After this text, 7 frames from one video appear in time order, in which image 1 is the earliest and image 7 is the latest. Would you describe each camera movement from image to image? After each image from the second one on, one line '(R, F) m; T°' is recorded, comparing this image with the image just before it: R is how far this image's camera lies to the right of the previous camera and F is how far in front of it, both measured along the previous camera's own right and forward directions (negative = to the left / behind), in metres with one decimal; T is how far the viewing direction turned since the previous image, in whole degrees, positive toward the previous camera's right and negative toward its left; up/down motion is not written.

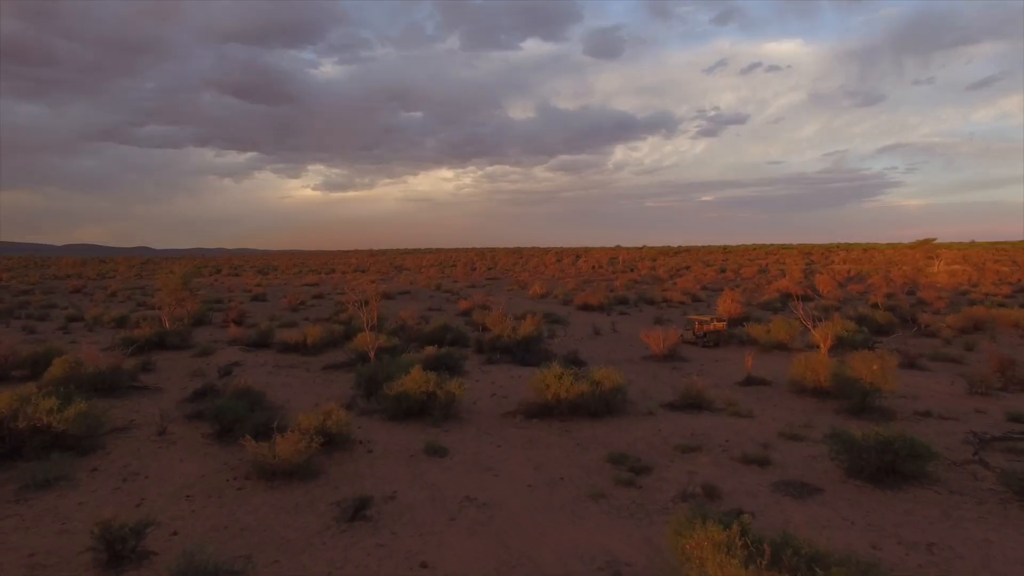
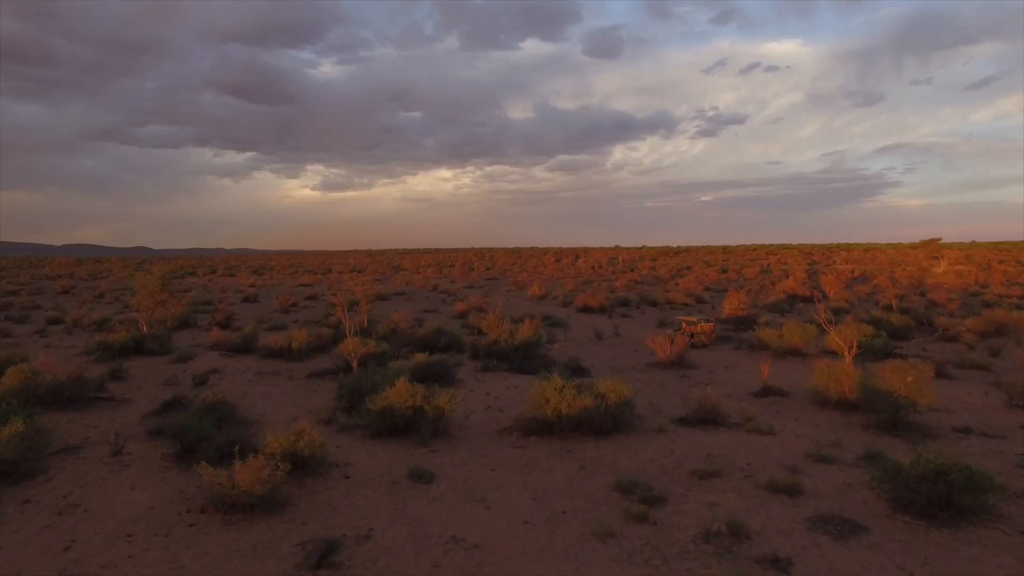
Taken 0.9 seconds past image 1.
(0.0, +0.9) m; 0°
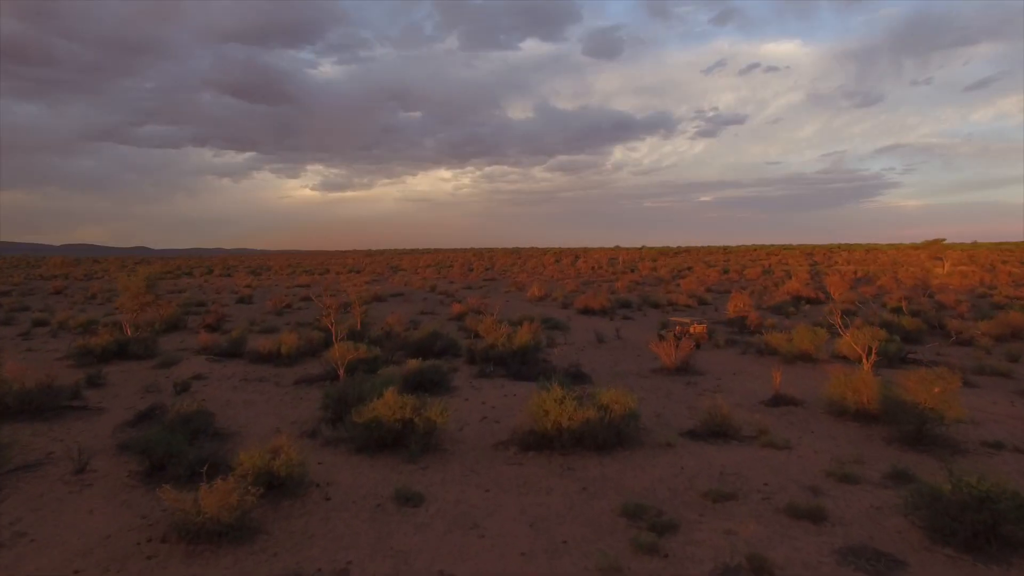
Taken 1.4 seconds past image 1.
(0.0, +0.6) m; 0°
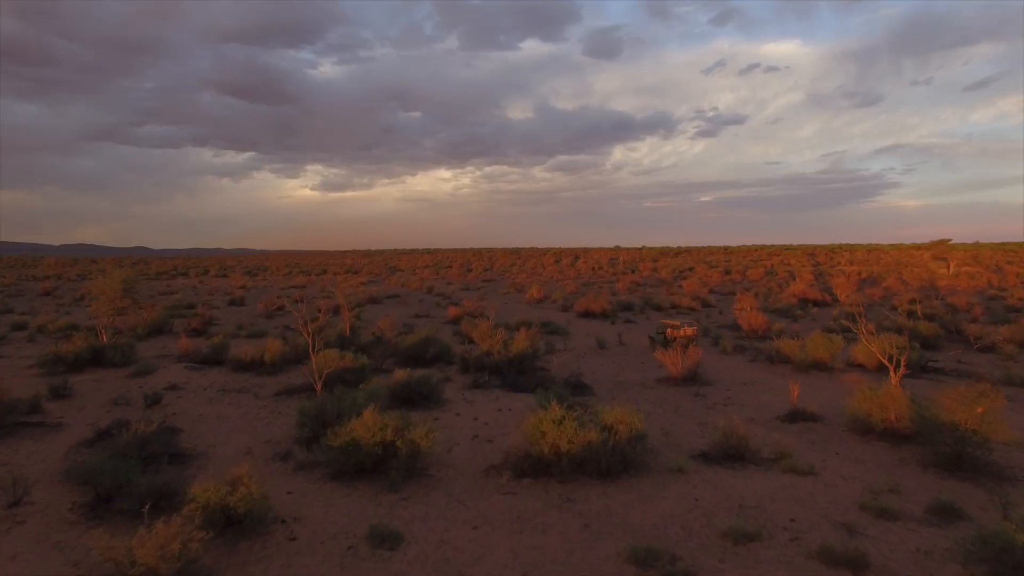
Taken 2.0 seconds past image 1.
(+0.1, +0.8) m; 0°
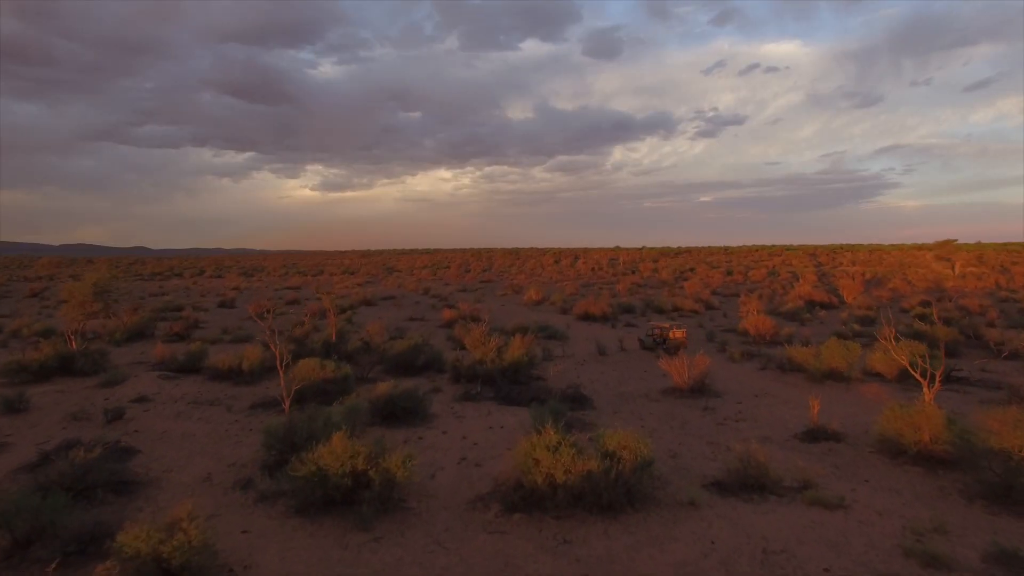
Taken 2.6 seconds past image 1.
(+0.1, +0.9) m; 0°
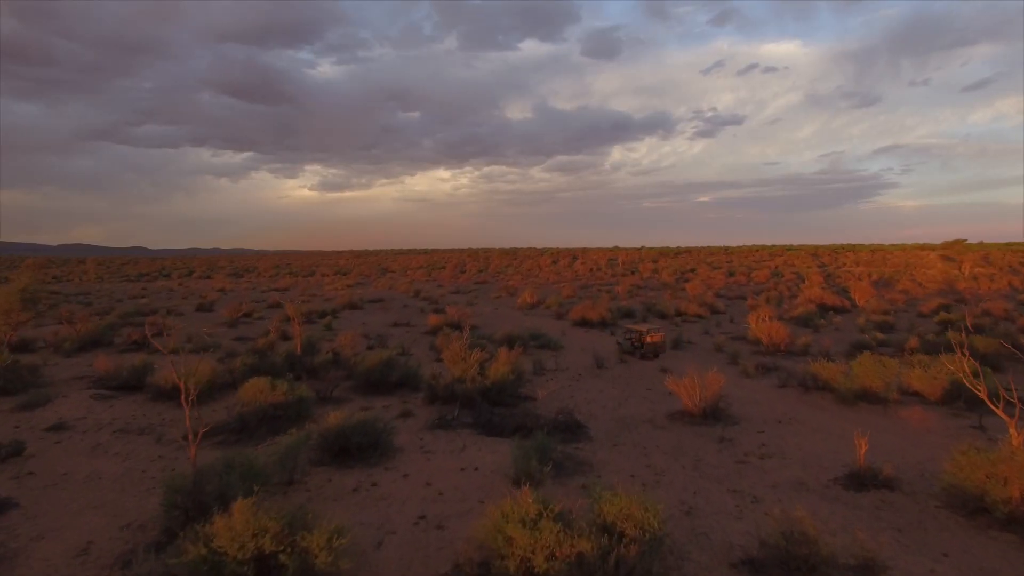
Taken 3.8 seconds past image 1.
(+0.3, +1.7) m; 0°
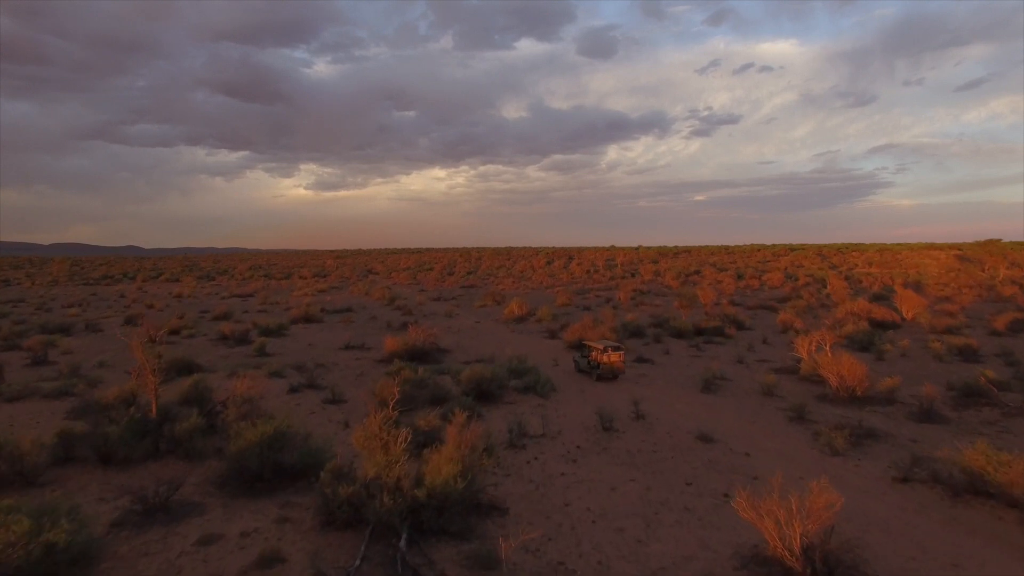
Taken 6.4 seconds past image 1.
(+0.5, +4.6) m; 0°
